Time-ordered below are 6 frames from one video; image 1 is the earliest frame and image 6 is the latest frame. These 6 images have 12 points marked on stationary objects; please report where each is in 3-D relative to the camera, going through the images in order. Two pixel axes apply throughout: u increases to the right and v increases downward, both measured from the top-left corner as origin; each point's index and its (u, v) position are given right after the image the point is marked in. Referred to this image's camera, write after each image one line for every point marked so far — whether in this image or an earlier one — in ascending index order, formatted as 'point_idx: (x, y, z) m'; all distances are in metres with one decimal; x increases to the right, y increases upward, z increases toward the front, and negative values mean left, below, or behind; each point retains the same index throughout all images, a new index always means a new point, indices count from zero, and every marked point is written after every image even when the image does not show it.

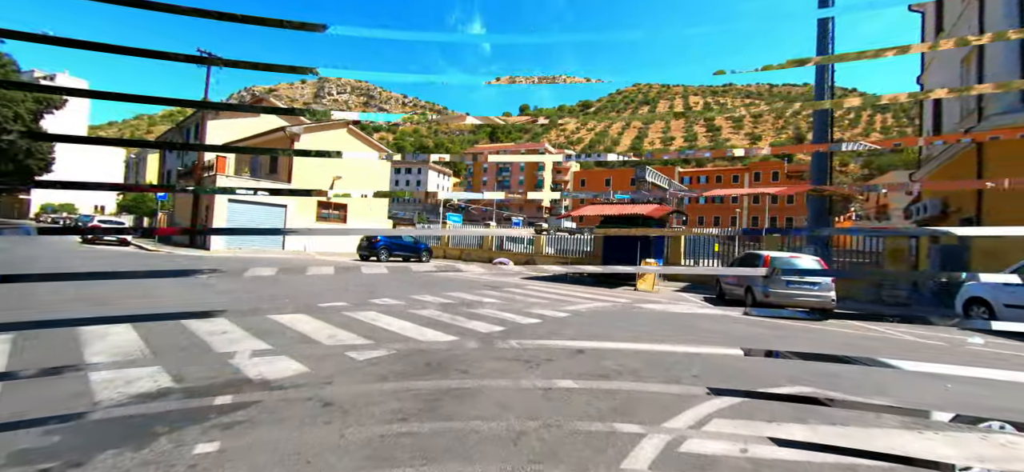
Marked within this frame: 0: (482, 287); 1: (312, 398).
0: (-0.9, -1.6, +12.3) m
1: (-1.9, -1.5, +3.7) m
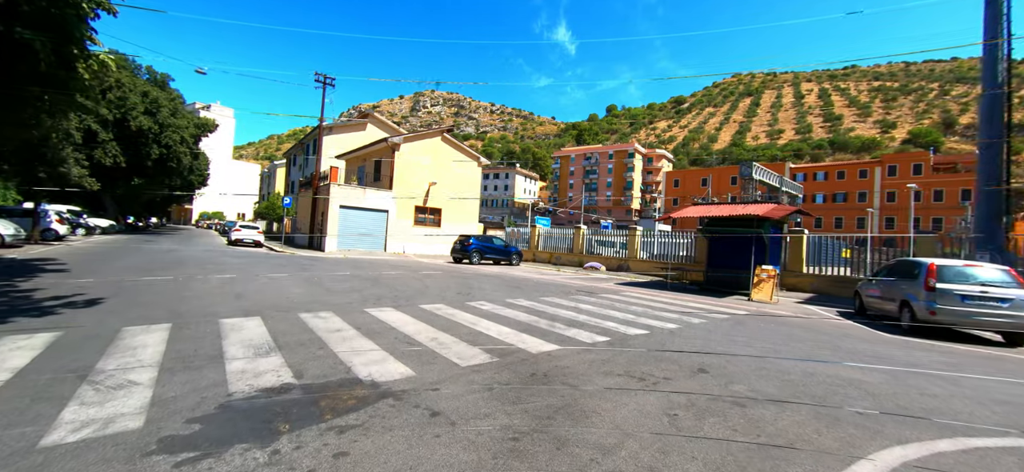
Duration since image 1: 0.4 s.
0: (+2.0, -1.7, +11.7) m
1: (-0.8, -1.5, +3.5) m
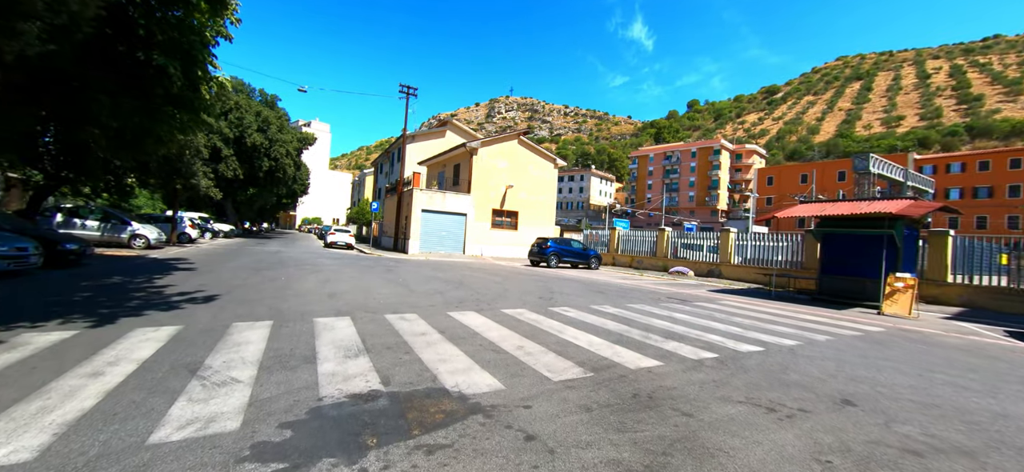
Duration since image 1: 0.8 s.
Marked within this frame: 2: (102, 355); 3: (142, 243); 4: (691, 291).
0: (+4.2, -1.7, +10.7) m
1: (0.0, -1.5, +3.1) m
2: (-4.3, -1.3, +4.2) m
3: (-14.8, -0.3, +16.0) m
4: (+6.0, -1.9, +13.4) m
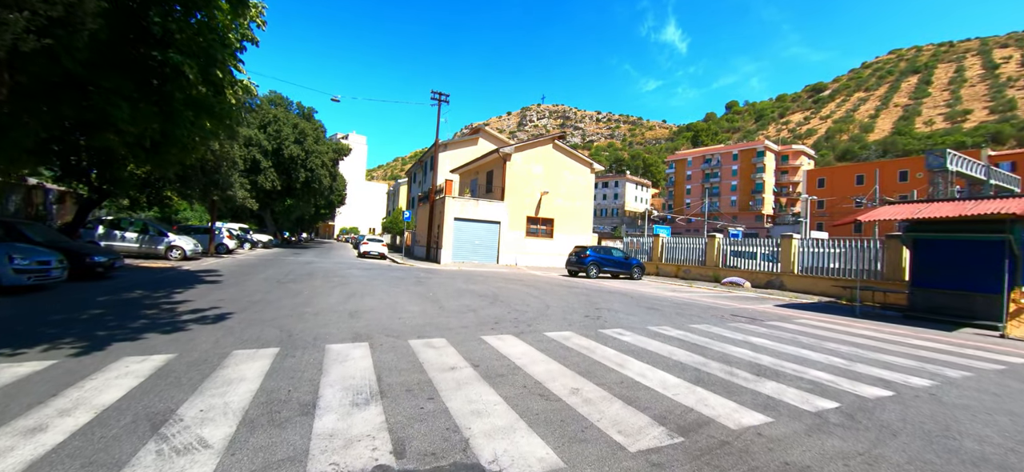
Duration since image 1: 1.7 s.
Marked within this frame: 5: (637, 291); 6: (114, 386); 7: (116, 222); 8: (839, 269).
0: (+5.2, -1.9, +9.2) m
1: (+0.4, -1.6, +2.0) m
2: (-3.9, -1.4, +3.4) m
3: (-13.4, -0.8, +16.0) m
4: (+7.2, -2.1, +11.7) m
5: (+4.6, -2.0, +14.5) m
6: (-3.7, -1.4, +3.7) m
7: (-15.4, +0.6, +15.5) m
8: (+12.5, -1.3, +15.2) m
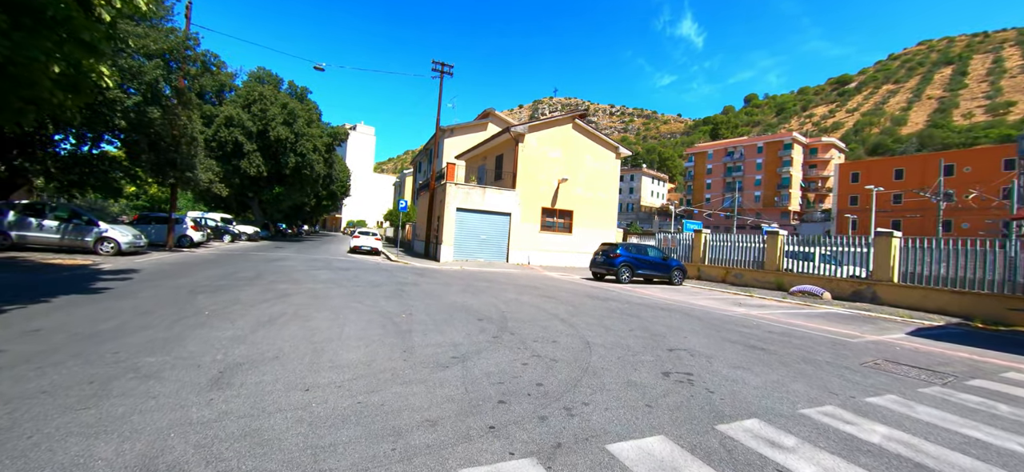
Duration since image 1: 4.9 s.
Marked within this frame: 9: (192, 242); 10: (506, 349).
0: (+5.4, -1.8, +5.5) m
1: (+0.4, -1.5, -1.6) m
2: (-3.8, -1.3, -0.1) m
3: (-12.9, -0.4, +12.8) m
4: (+7.5, -2.0, +8.0) m
5: (+4.9, -1.9, +10.8) m
6: (-3.6, -1.3, +0.3) m
7: (-14.9, +0.9, +12.3) m
8: (+12.9, -1.2, +11.3) m
9: (-14.8, -0.3, +18.3) m
10: (-0.1, -1.4, +4.9) m
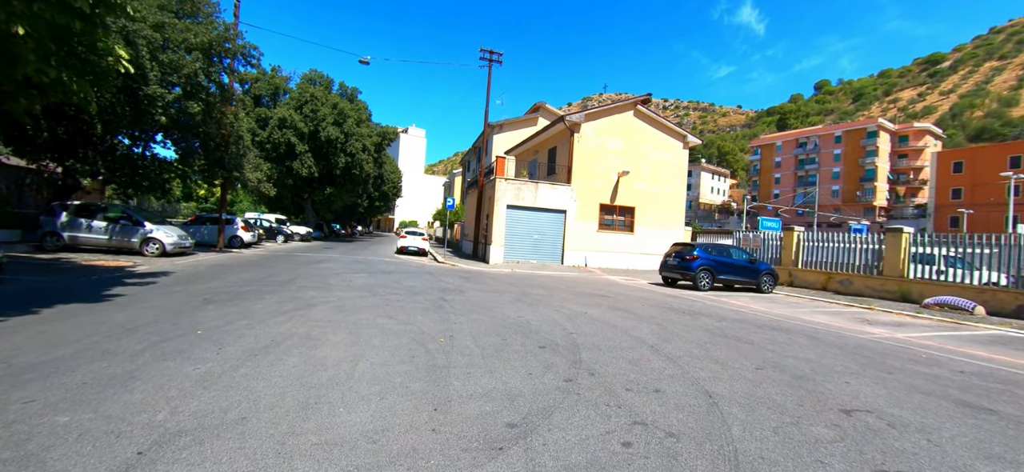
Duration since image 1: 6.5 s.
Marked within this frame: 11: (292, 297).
0: (+6.2, -1.8, +3.1) m
1: (+0.3, -1.5, -3.3) m
2: (-3.6, -1.3, -1.3) m
3: (-11.2, -0.4, +12.5) m
4: (+8.5, -2.0, +5.3) m
5: (+6.3, -1.8, +8.4) m
6: (-3.5, -1.3, -1.0) m
7: (-13.3, +0.9, +12.3) m
8: (+14.3, -1.2, +7.9) m
9: (-12.4, -0.3, +18.2) m
10: (+0.6, -1.4, +3.2) m
11: (-4.0, -1.1, +7.3) m
